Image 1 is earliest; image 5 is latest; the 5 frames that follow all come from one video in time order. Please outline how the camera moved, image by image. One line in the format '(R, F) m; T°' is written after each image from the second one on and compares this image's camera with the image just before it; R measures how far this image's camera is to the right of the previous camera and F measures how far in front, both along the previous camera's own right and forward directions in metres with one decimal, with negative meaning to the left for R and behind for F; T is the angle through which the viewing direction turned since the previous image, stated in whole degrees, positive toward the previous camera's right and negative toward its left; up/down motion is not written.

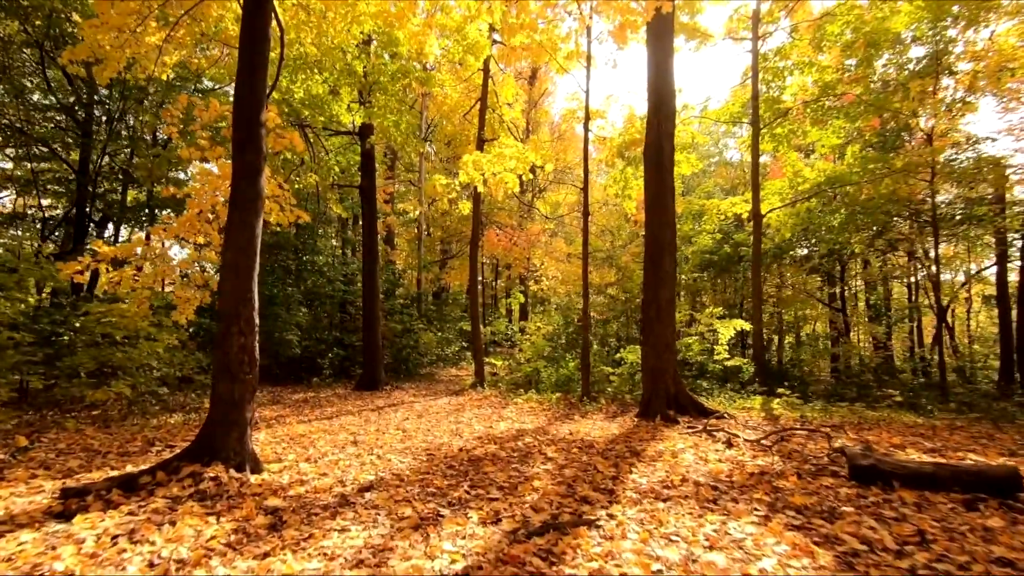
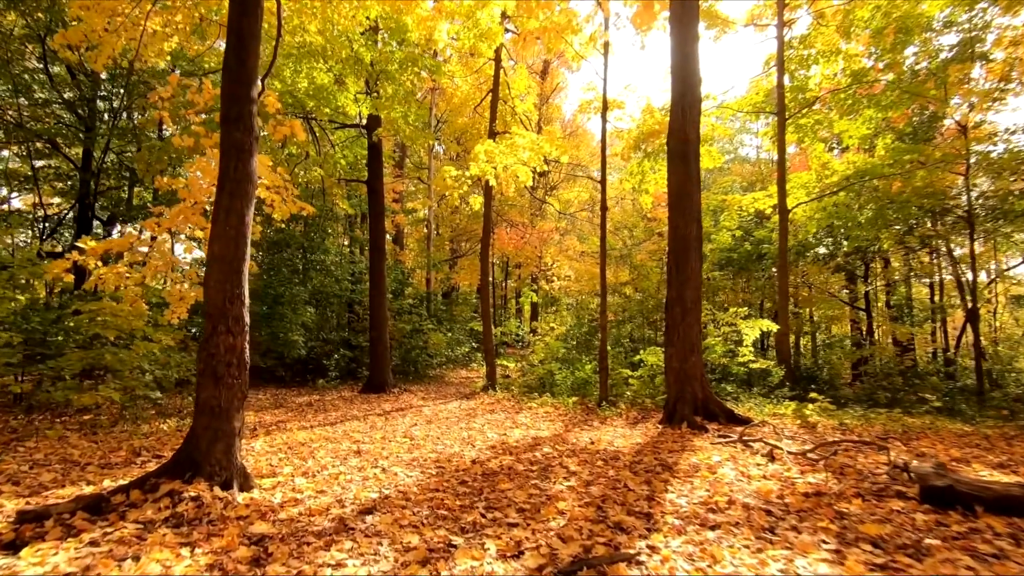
(-0.1, +0.5) m; -1°
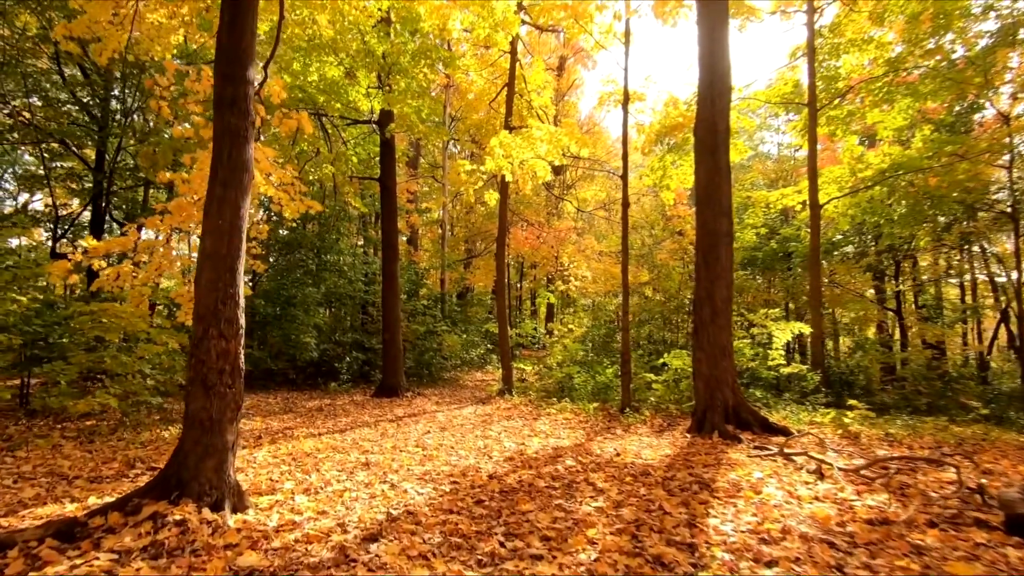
(0.0, +0.4) m; -2°
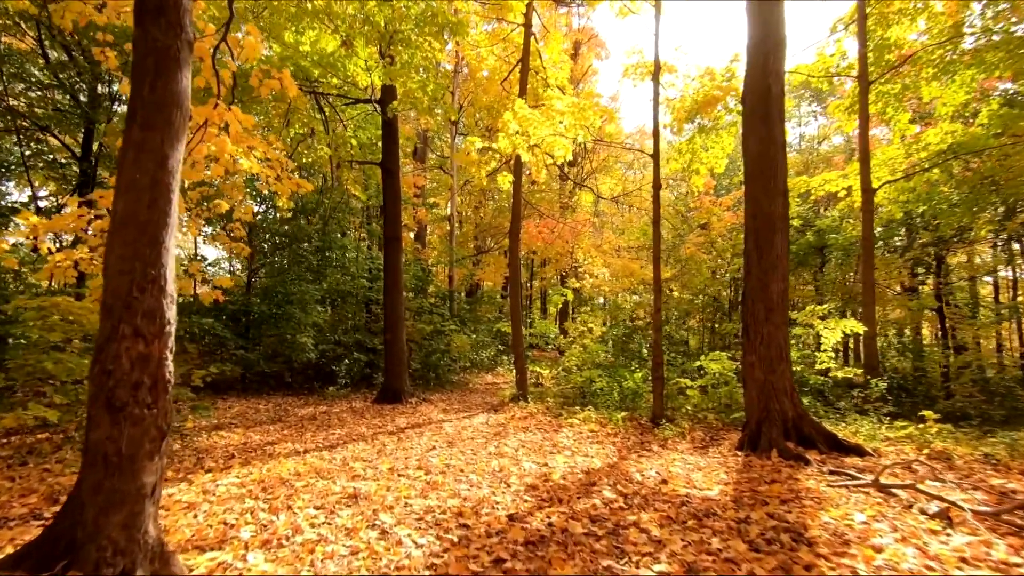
(-0.1, +1.0) m; -1°
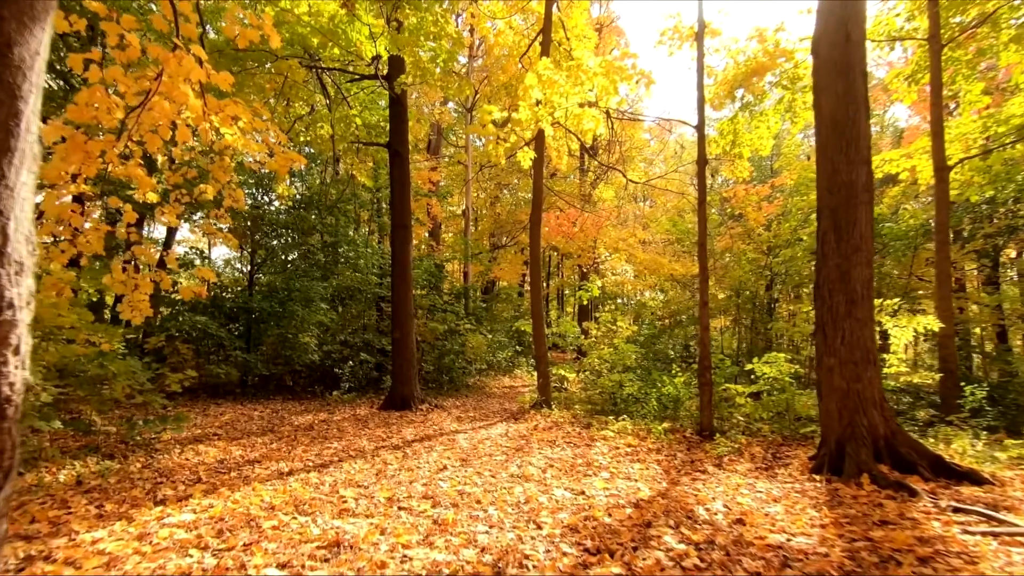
(-0.1, +1.0) m; -2°
